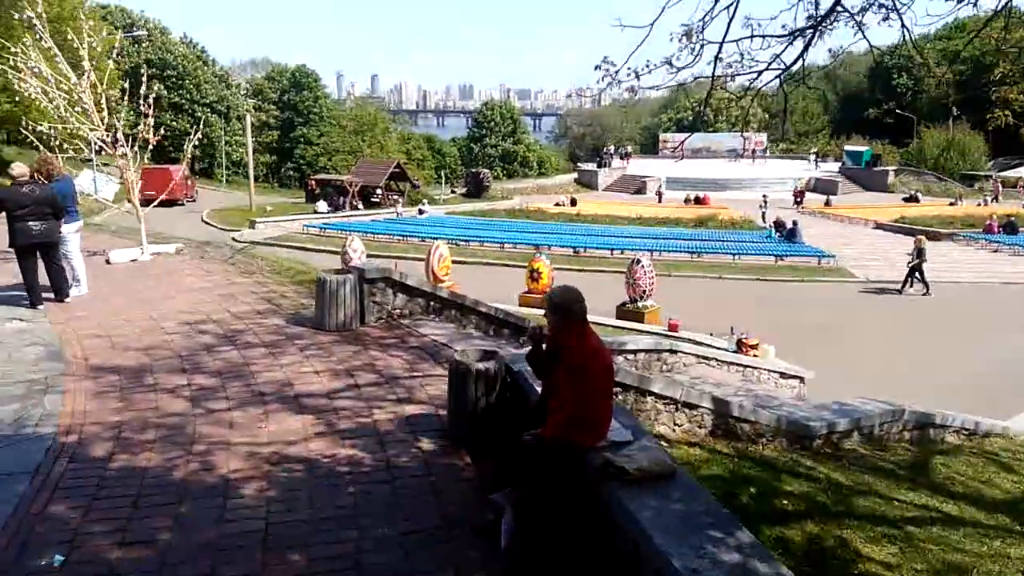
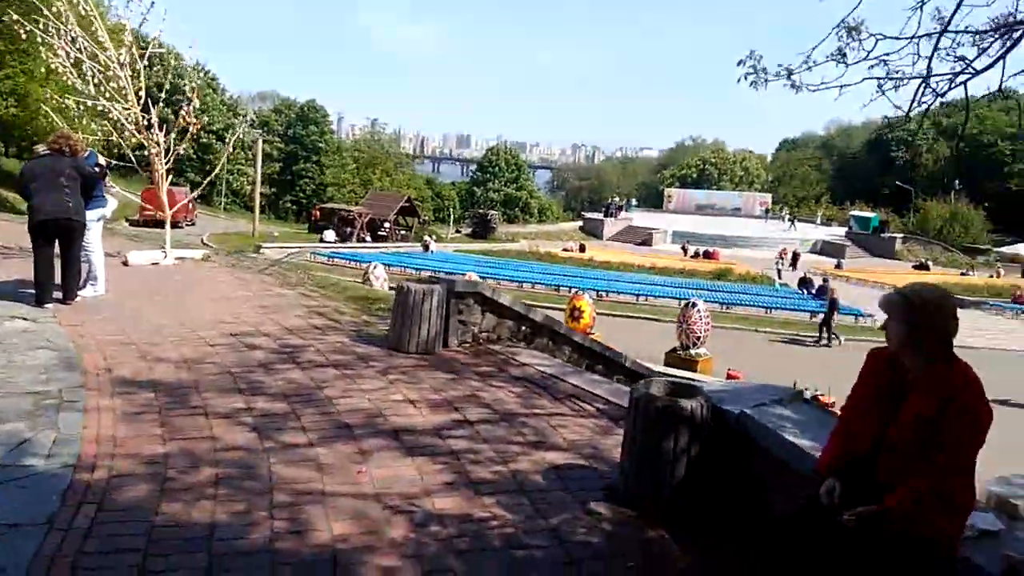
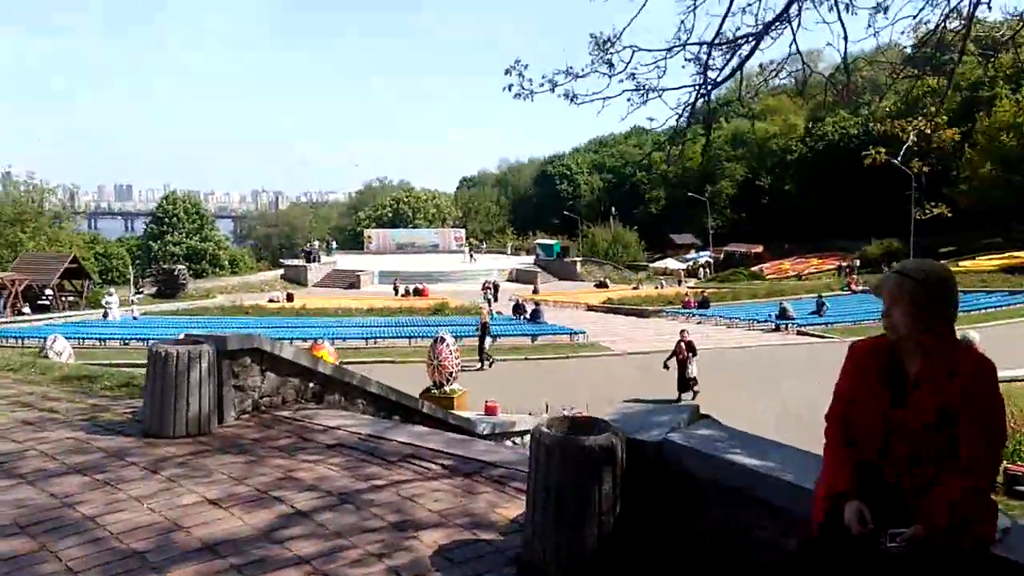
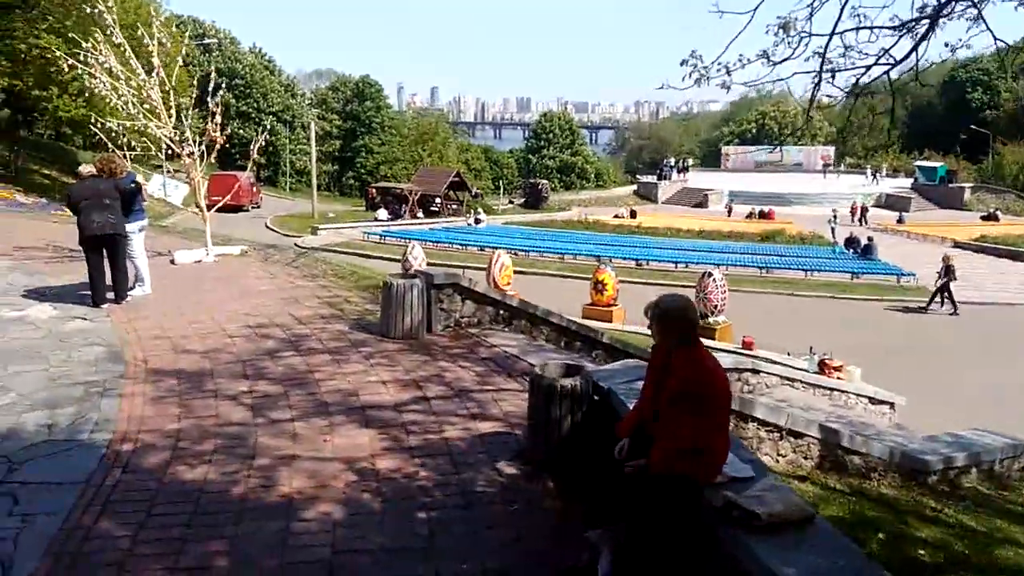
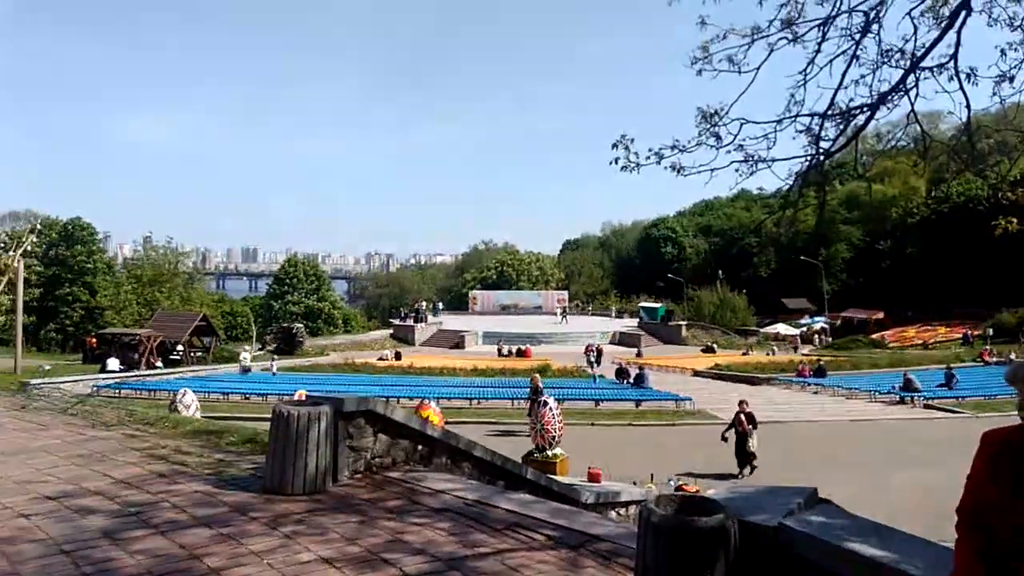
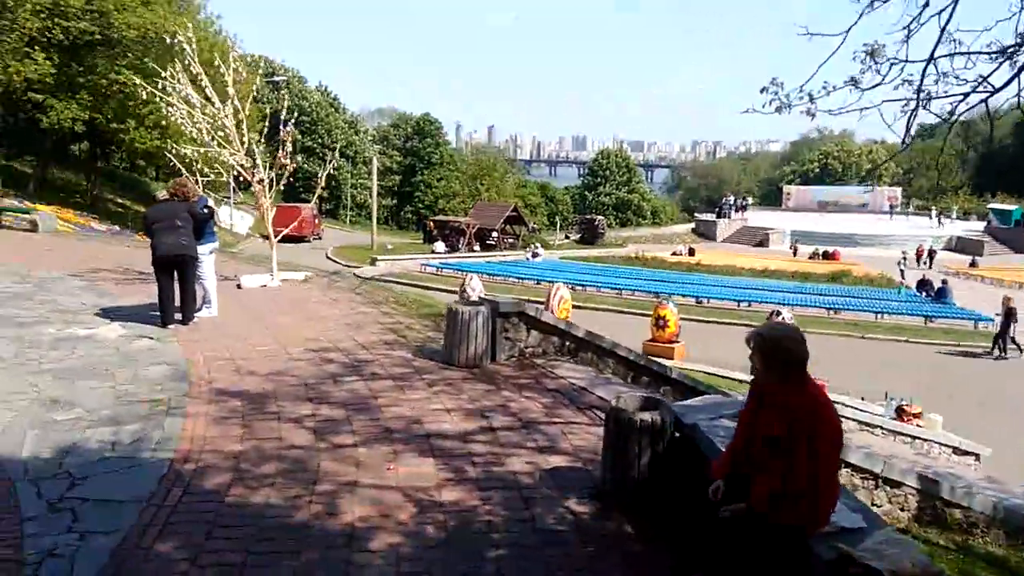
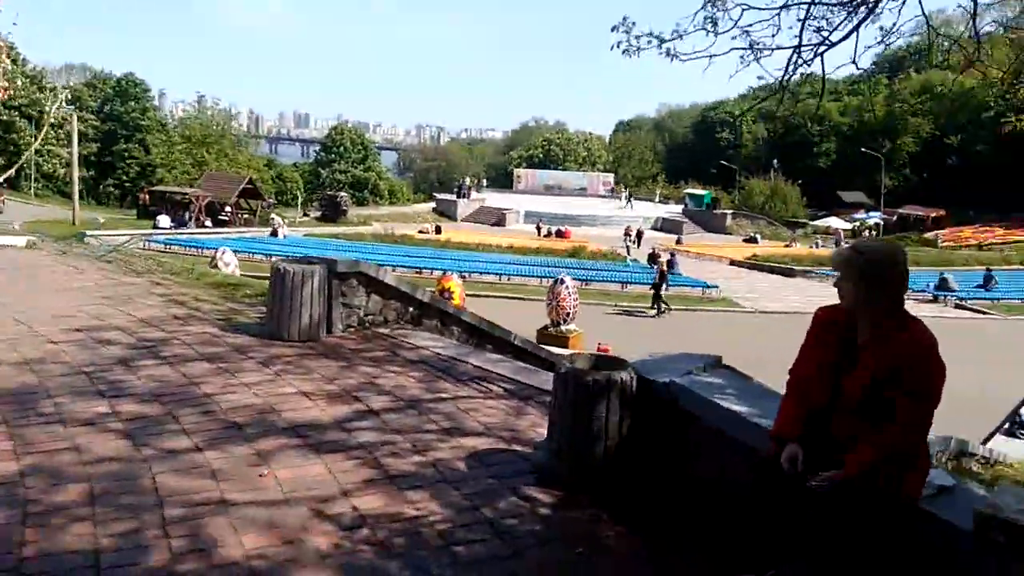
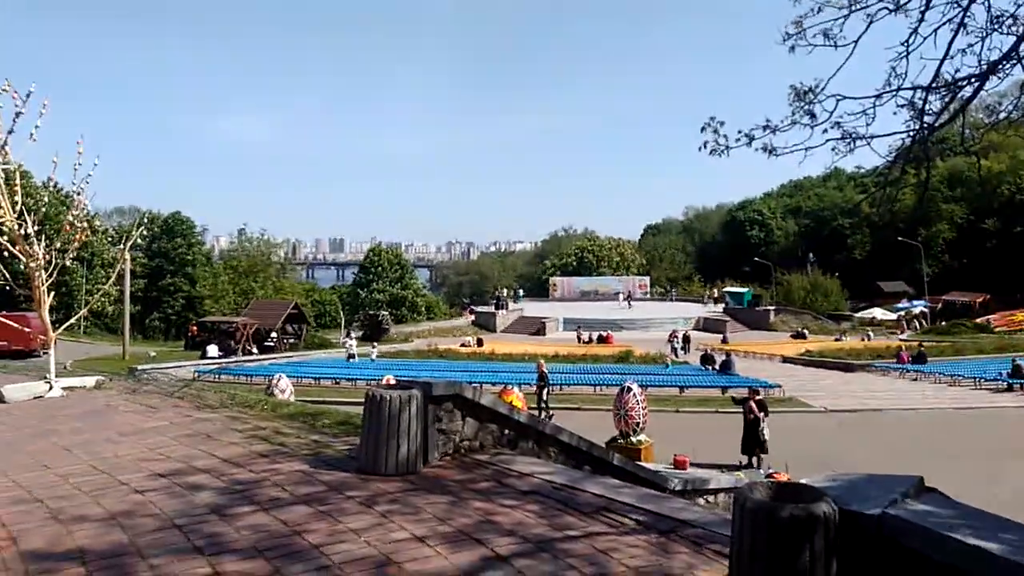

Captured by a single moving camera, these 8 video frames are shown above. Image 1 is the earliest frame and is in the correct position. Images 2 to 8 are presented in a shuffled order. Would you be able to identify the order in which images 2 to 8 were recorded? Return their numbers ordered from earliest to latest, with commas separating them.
4, 6, 2, 7, 3, 5, 8
